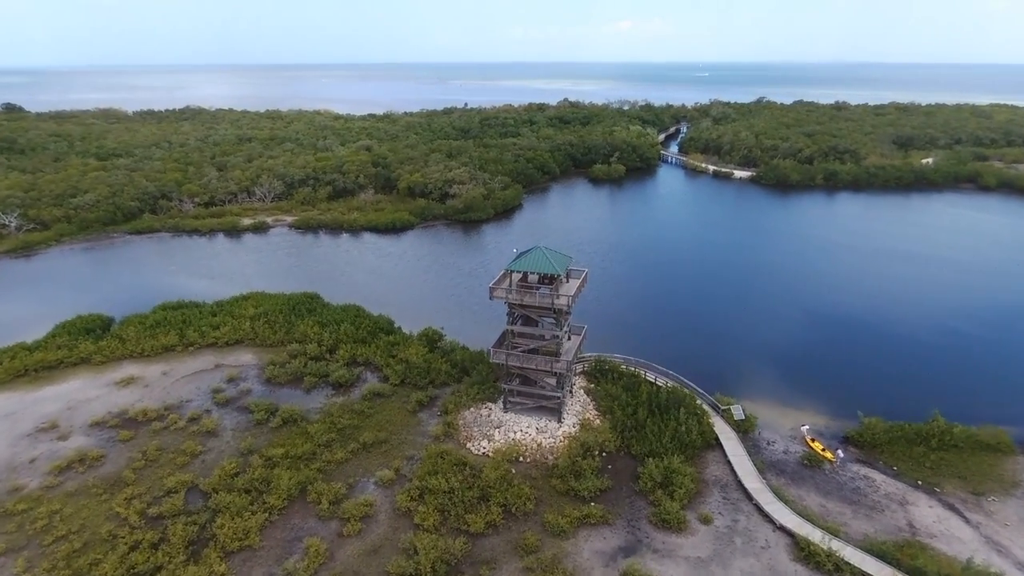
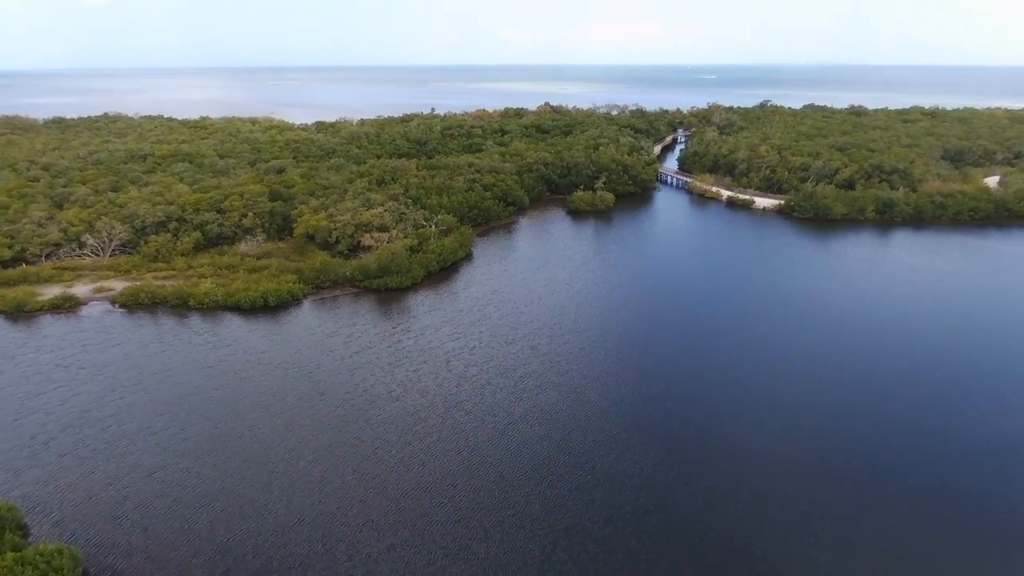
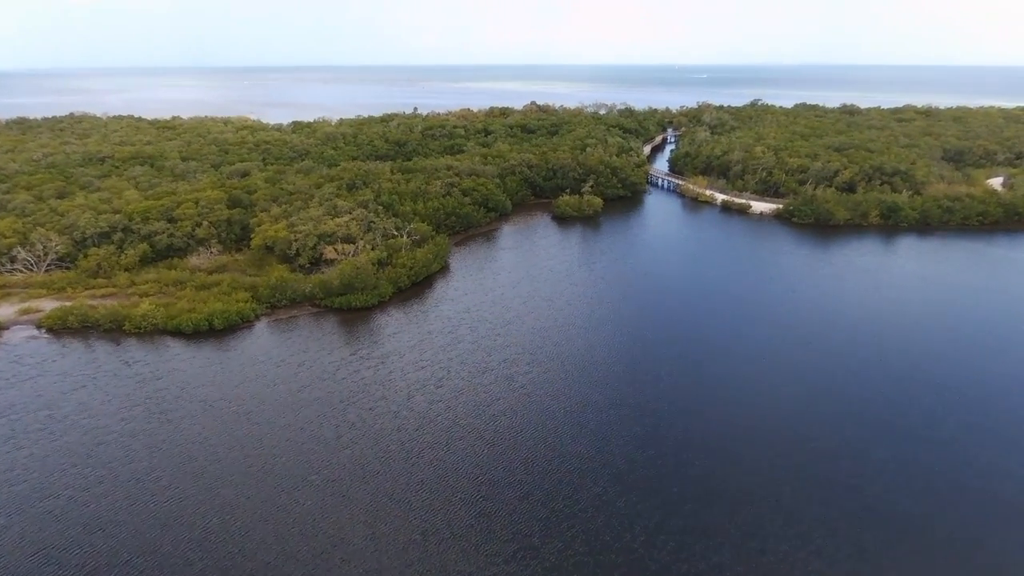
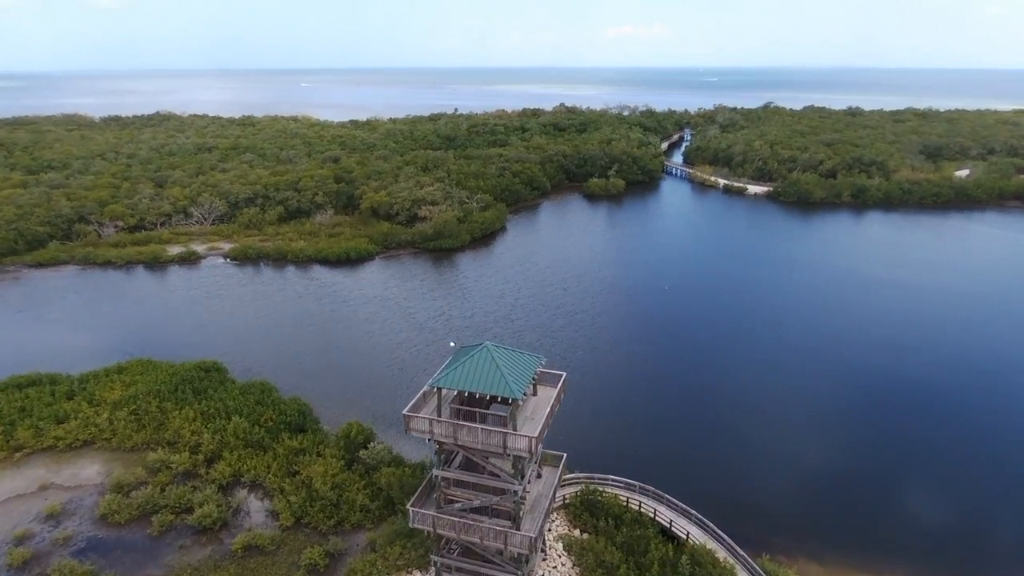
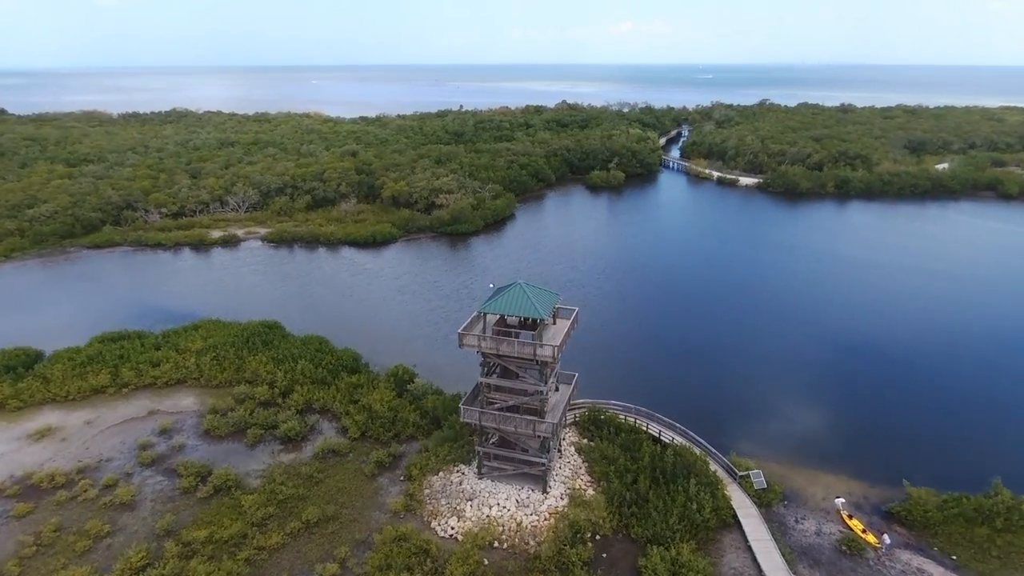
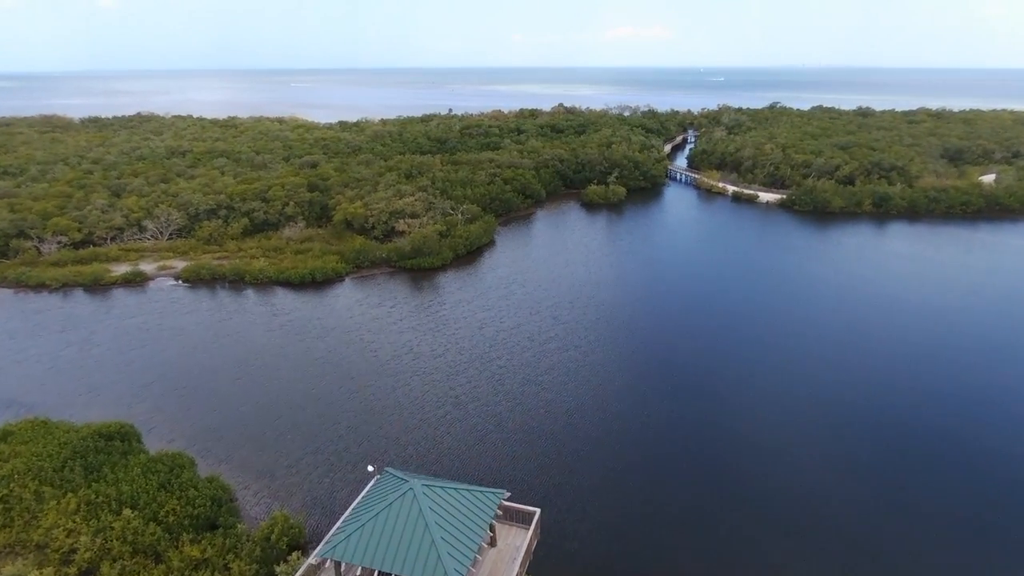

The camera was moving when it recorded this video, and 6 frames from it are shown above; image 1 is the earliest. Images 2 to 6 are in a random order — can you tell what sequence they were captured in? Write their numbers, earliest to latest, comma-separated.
5, 4, 6, 2, 3
